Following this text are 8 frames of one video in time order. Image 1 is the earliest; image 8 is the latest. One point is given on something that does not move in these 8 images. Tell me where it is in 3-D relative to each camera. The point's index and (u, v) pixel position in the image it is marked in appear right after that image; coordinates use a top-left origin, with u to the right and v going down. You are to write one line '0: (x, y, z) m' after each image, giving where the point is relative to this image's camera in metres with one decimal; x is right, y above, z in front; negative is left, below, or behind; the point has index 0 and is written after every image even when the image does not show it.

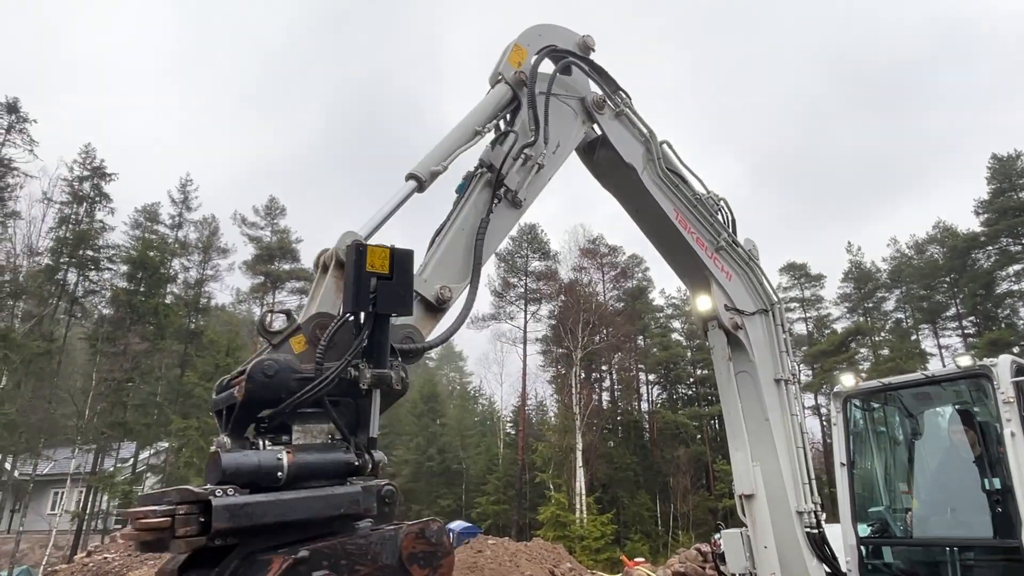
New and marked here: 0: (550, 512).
0: (+0.6, -3.7, +11.4) m
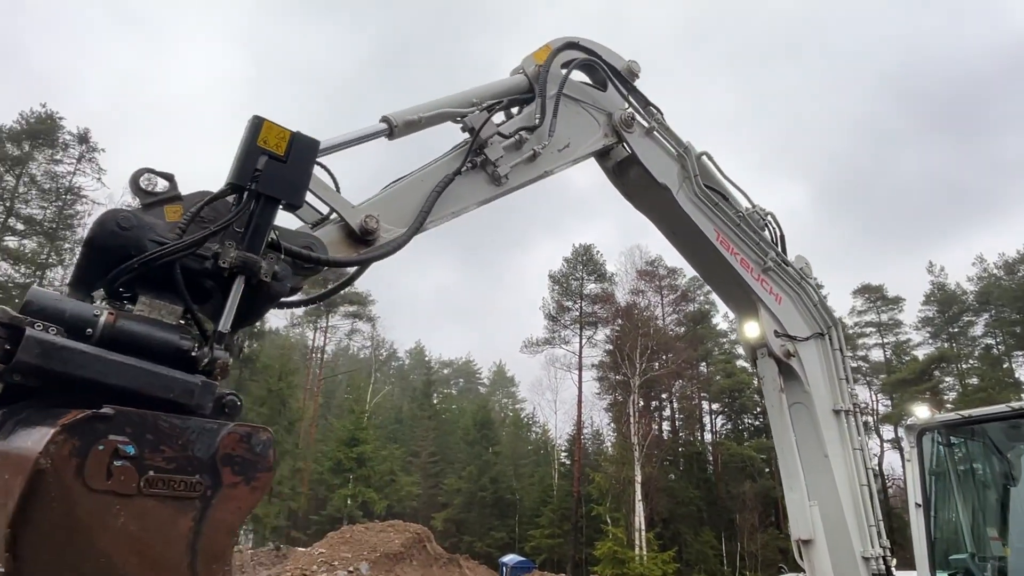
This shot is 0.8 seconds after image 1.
0: (+1.5, -4.1, +10.9) m
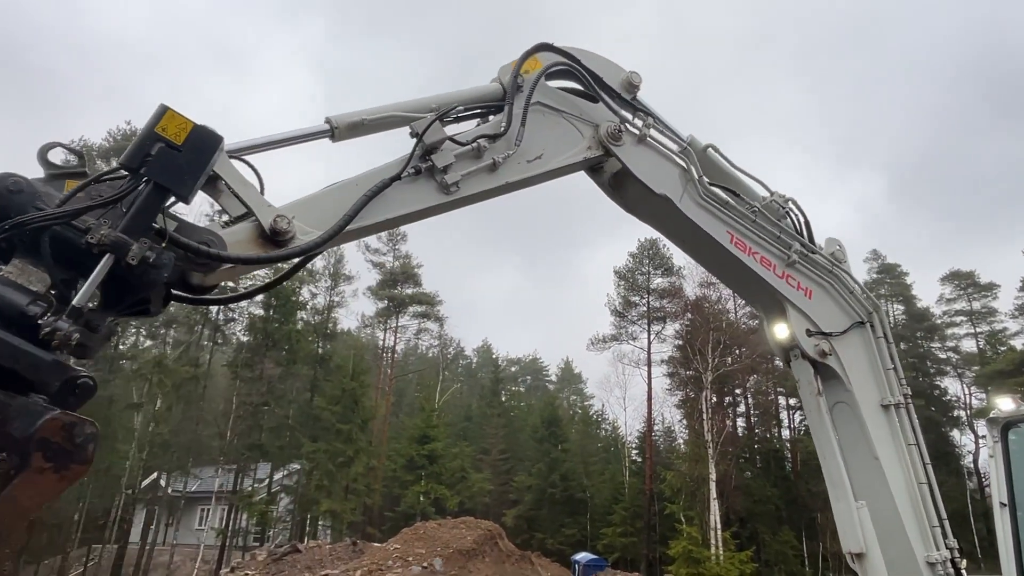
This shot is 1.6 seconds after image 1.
0: (+2.6, -4.0, +10.7) m
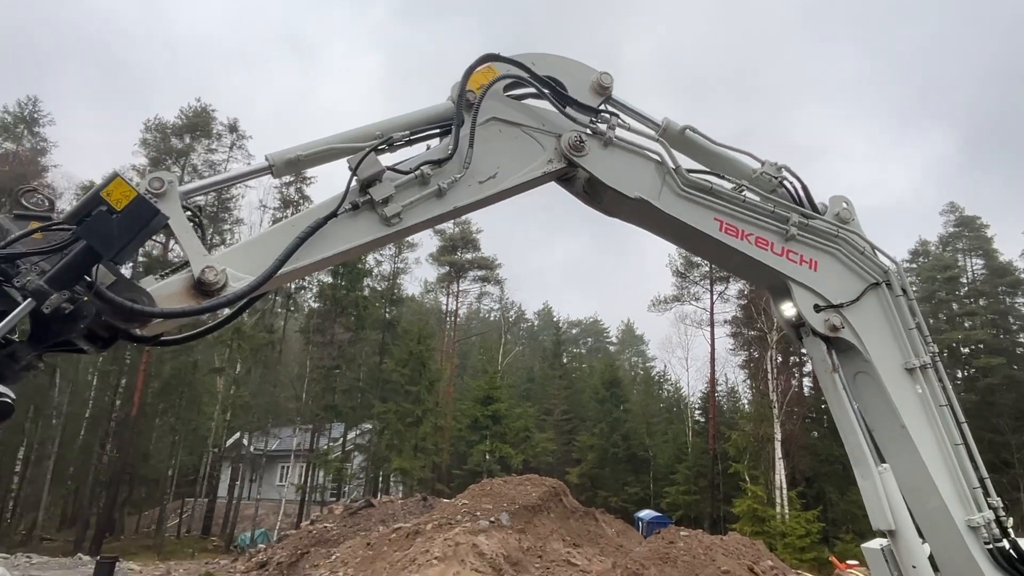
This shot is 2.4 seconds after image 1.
0: (+3.6, -3.4, +10.7) m
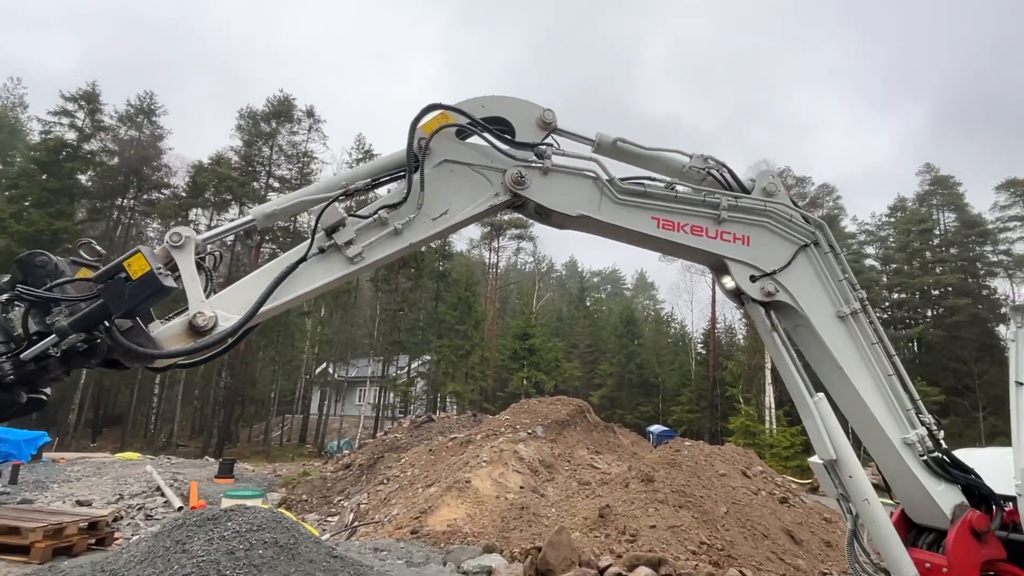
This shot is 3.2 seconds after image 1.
0: (+4.3, -2.5, +12.9) m
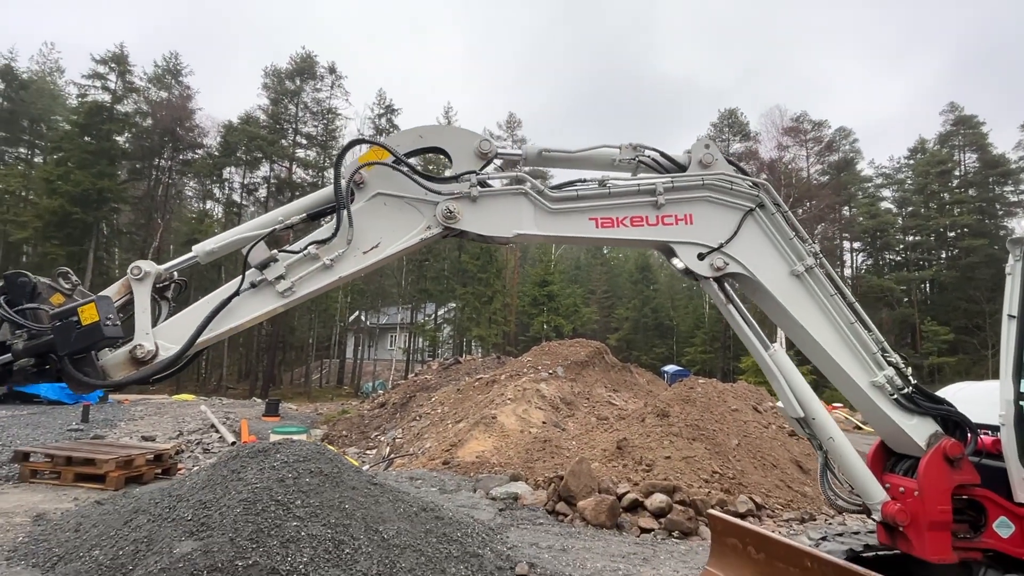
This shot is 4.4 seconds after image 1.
0: (+4.7, -1.4, +13.6) m
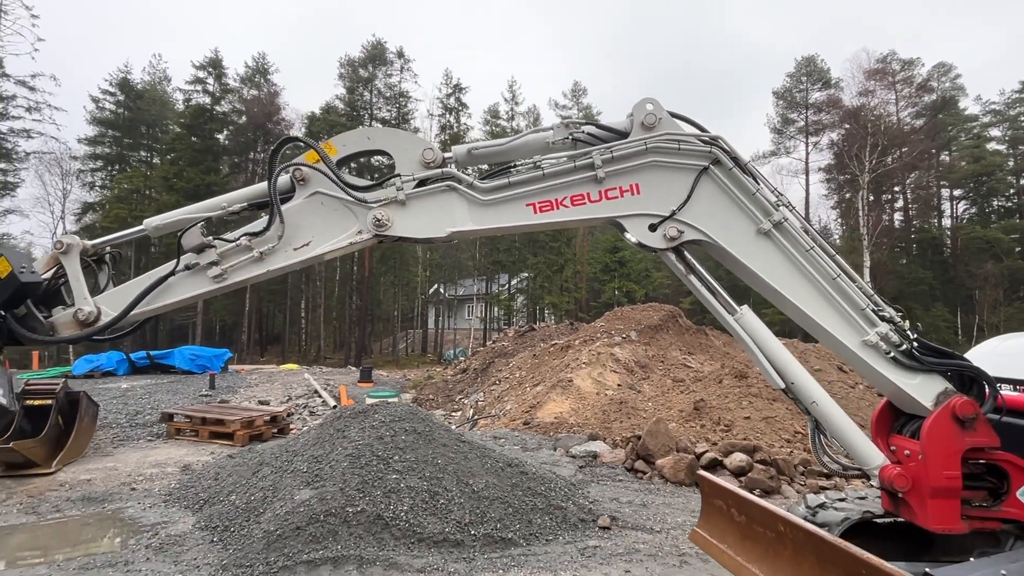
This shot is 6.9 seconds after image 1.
0: (+6.2, -0.6, +13.5) m
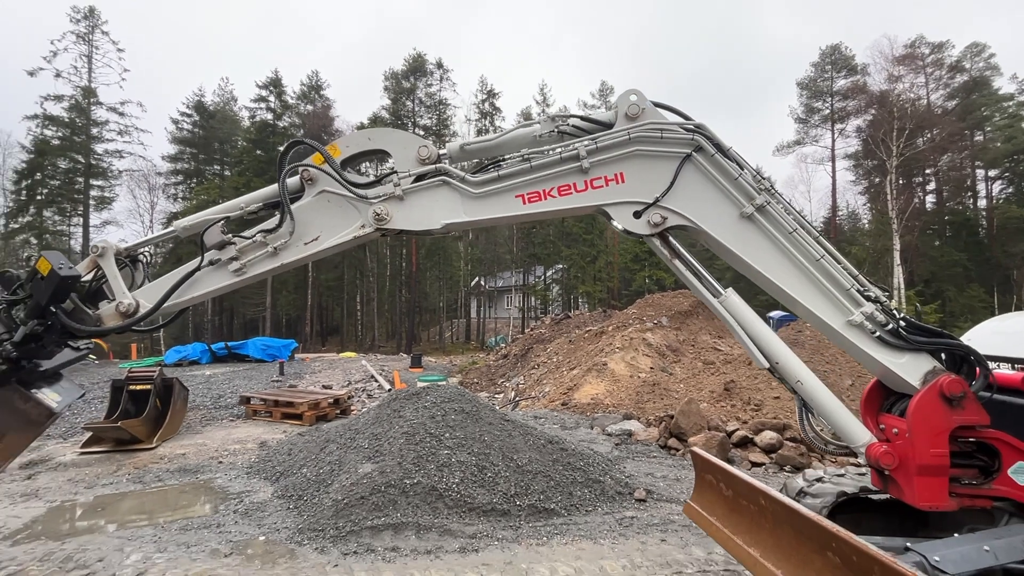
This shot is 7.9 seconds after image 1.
0: (+7.0, -0.3, +14.1) m
